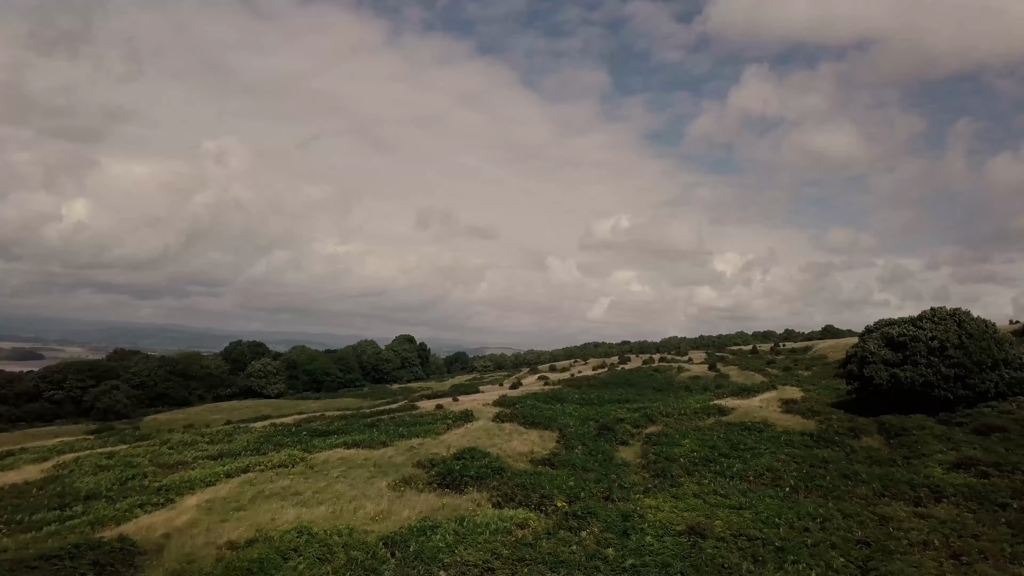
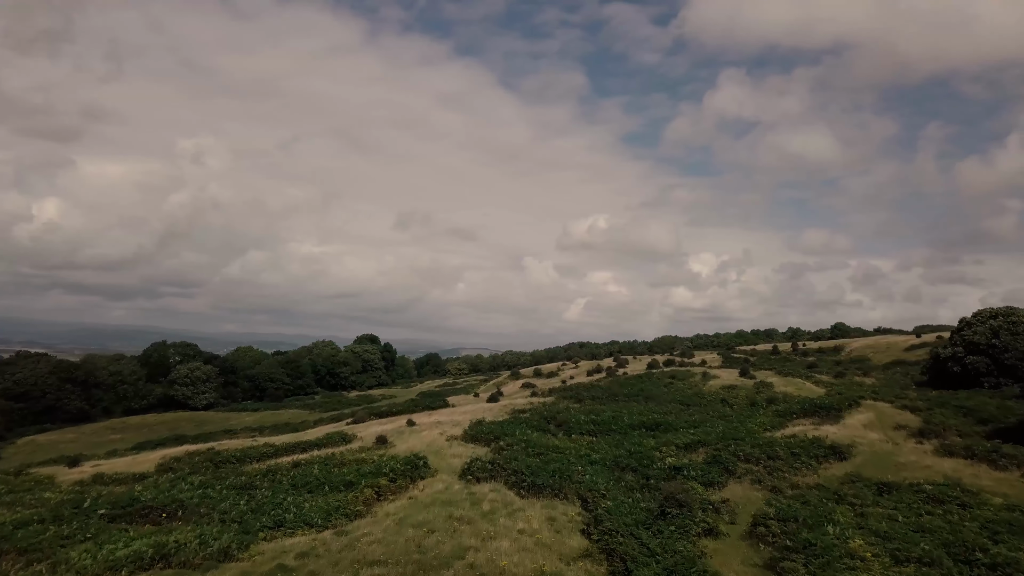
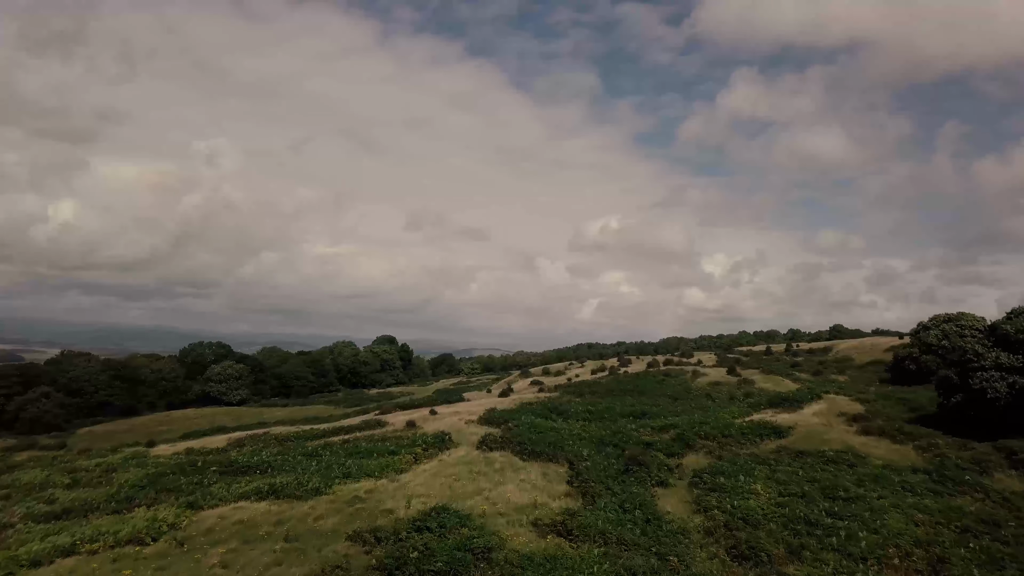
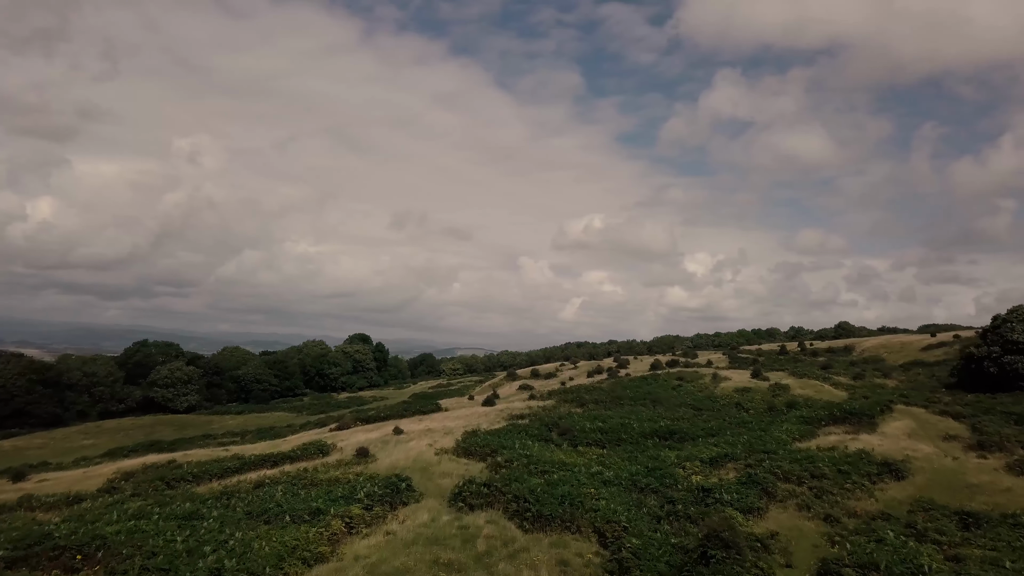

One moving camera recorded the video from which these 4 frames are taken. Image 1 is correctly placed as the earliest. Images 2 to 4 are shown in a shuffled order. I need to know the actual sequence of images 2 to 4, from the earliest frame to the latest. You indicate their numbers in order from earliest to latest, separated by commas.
3, 2, 4
